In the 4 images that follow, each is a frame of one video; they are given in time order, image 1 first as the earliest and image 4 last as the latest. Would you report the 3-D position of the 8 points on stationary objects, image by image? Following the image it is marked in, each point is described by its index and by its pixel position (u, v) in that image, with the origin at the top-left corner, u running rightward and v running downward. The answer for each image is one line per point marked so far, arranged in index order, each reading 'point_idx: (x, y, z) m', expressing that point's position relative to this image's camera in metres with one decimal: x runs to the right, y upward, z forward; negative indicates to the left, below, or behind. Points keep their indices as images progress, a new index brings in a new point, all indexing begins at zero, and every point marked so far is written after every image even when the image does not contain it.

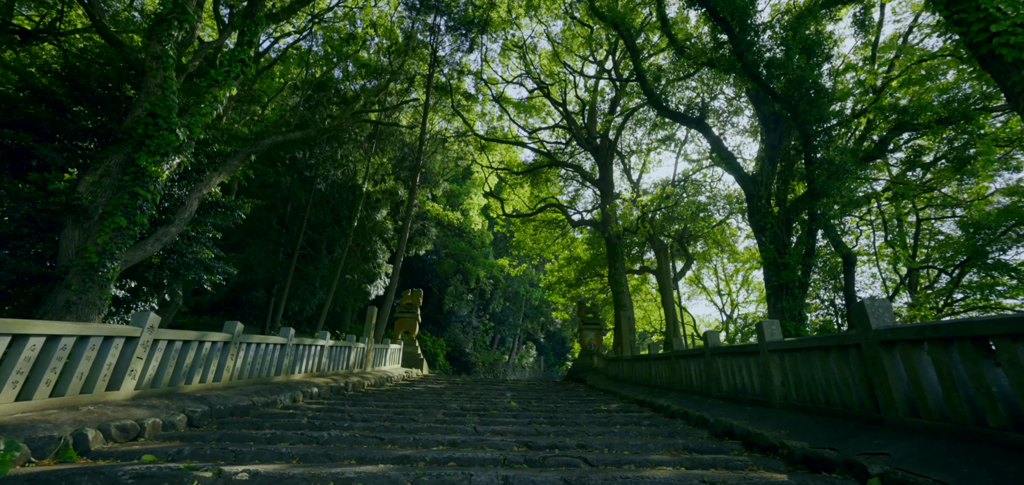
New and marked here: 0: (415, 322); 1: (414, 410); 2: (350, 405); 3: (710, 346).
0: (-3.2, -2.6, +14.2) m
1: (-1.2, -2.1, +5.5) m
2: (-2.2, -2.2, +5.8) m
3: (+2.3, -1.2, +5.0) m
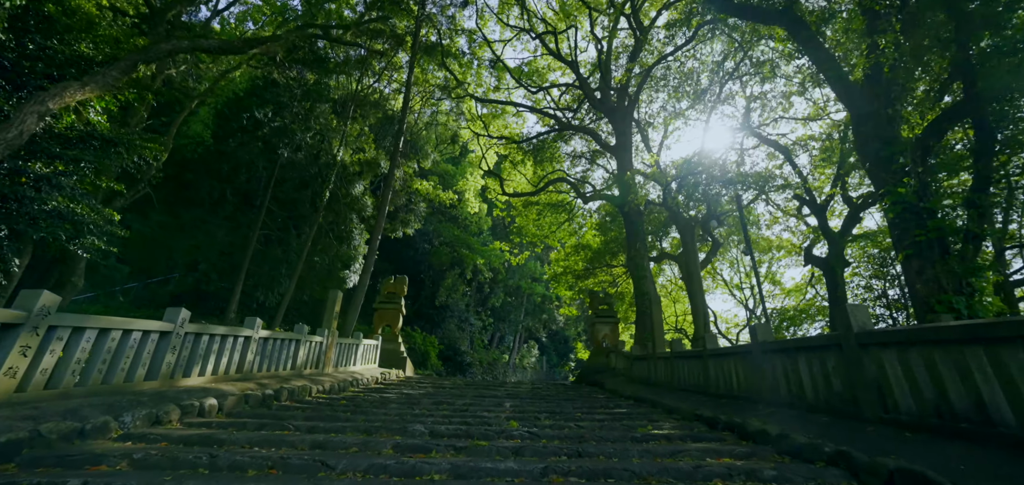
0: (-3.1, -2.0, +12.0) m
1: (-1.2, -1.5, +3.4) m
2: (-2.2, -1.6, +3.6) m
3: (+2.3, -0.6, +2.9) m
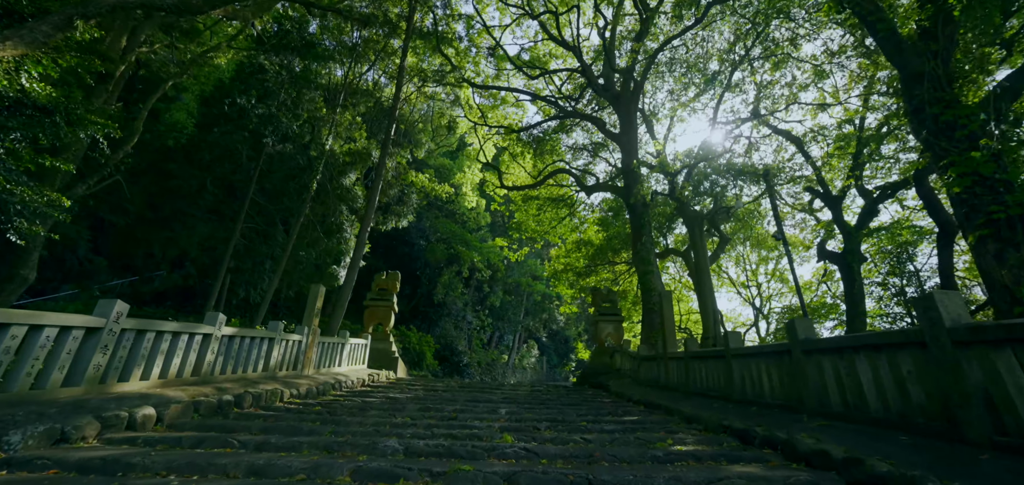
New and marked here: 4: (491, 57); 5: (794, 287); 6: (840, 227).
0: (-3.2, -1.8, +11.4) m
1: (-1.3, -1.3, +2.7) m
2: (-2.2, -1.4, +3.0) m
3: (+2.2, -0.4, +2.3) m
4: (-0.7, +6.2, +14.6) m
5: (+12.4, -2.0, +19.1) m
6: (+9.5, +0.4, +12.6) m
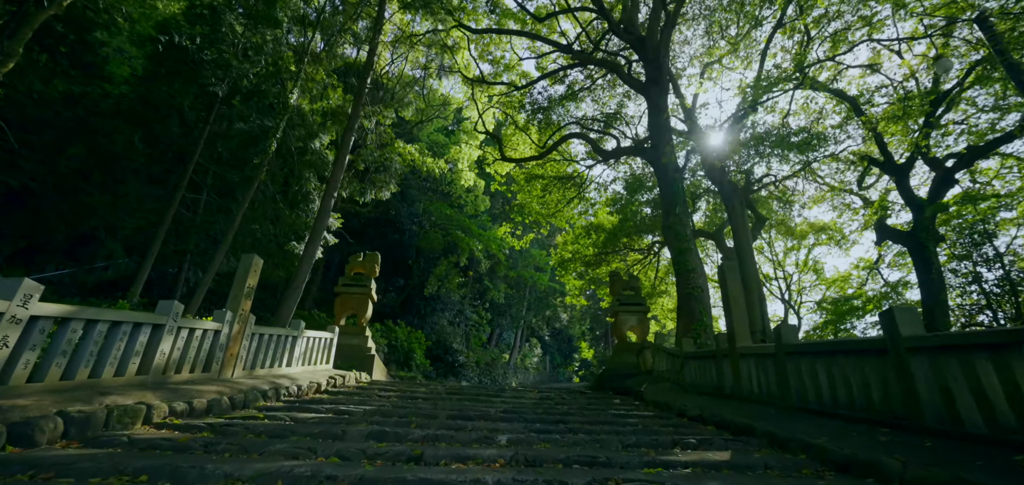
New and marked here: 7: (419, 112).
0: (-3.1, -1.3, +9.4) m
1: (-1.3, -0.8, +0.7) m
2: (-2.2, -0.8, +1.0) m
3: (+2.3, +0.1, +0.2) m
4: (-0.6, +6.8, +12.5) m
5: (+12.5, -1.4, +17.1) m
6: (+9.5, +1.0, +10.5) m
7: (-2.8, +3.9, +13.5) m
